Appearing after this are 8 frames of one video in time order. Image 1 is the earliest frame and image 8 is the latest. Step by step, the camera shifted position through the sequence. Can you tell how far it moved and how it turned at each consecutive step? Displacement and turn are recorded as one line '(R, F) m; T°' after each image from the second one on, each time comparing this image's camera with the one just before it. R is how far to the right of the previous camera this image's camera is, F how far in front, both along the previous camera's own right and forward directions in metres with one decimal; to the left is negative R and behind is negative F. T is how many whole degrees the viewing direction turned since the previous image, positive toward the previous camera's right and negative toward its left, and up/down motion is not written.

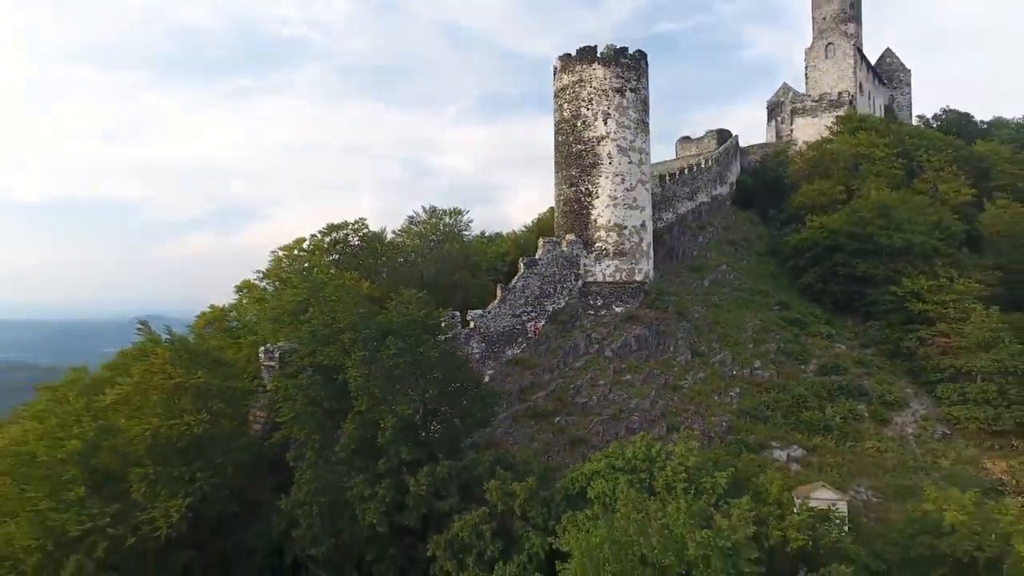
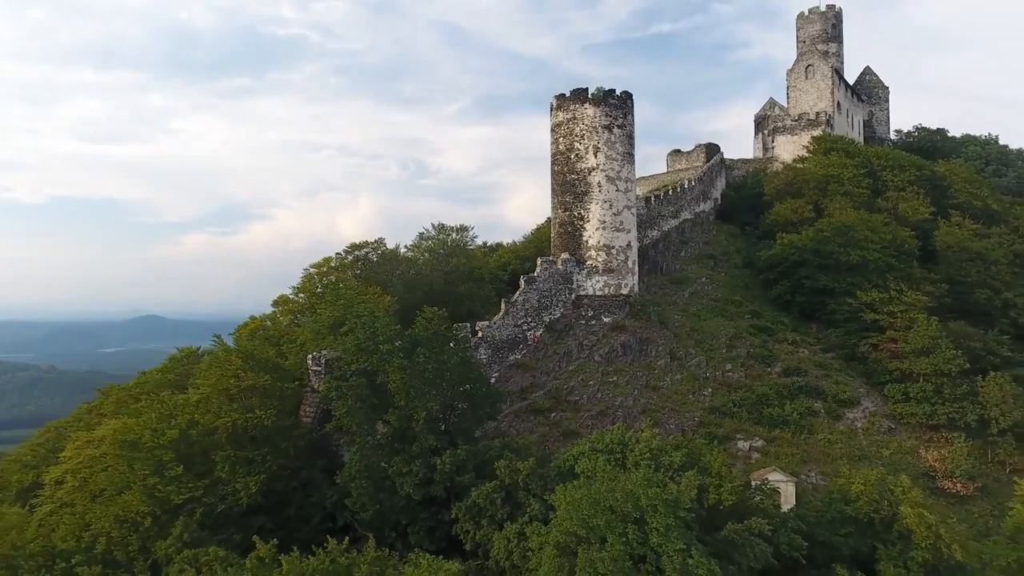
(-0.1, -1.9) m; 0°
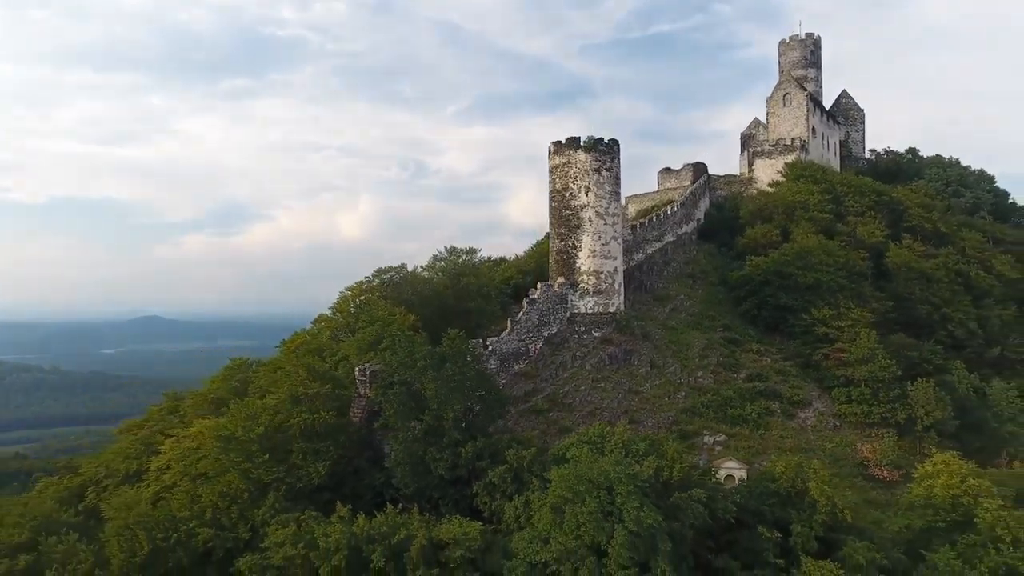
(-0.1, -2.8) m; 0°
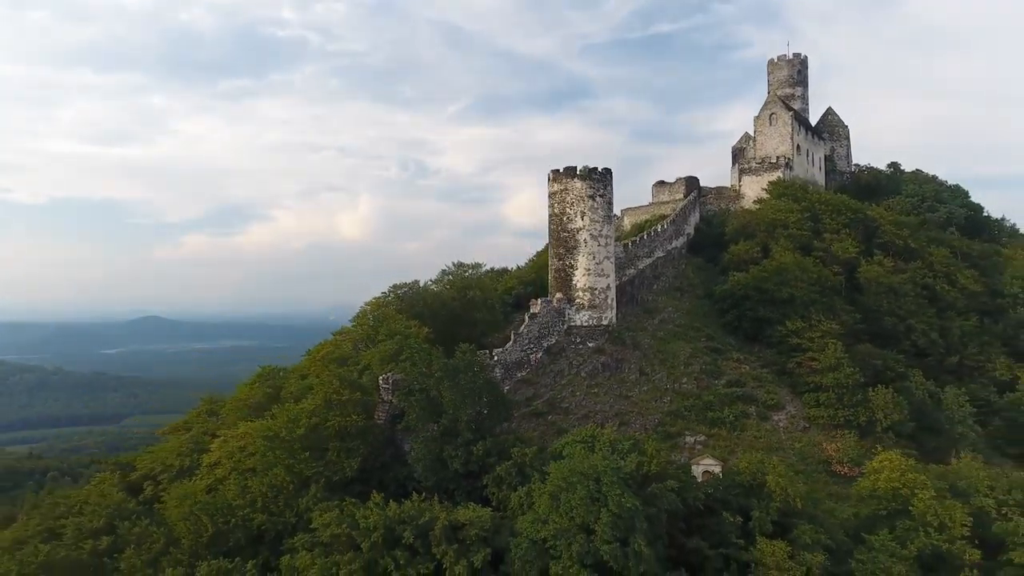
(-0.1, -2.0) m; 0°
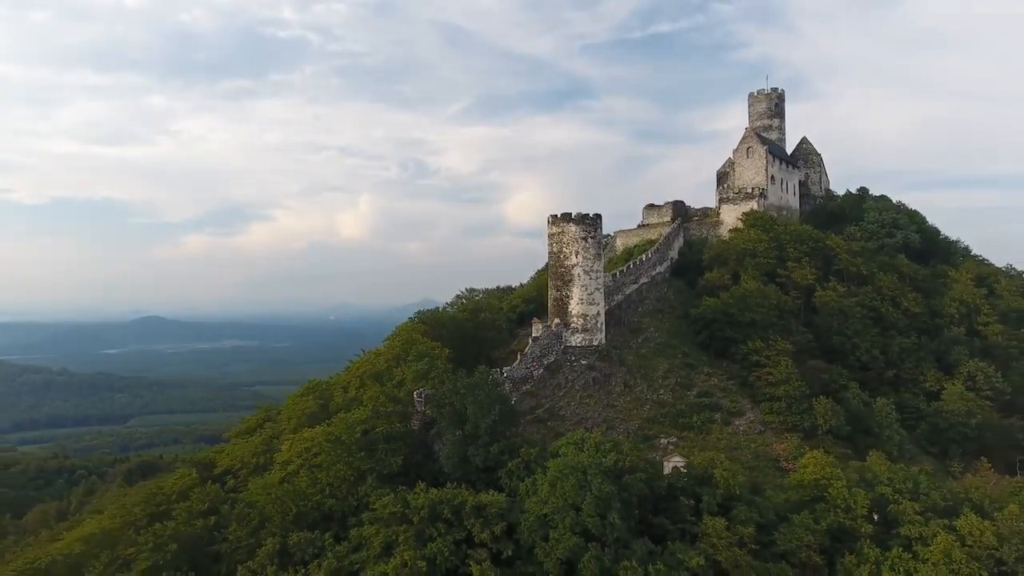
(-0.2, -4.1) m; 0°
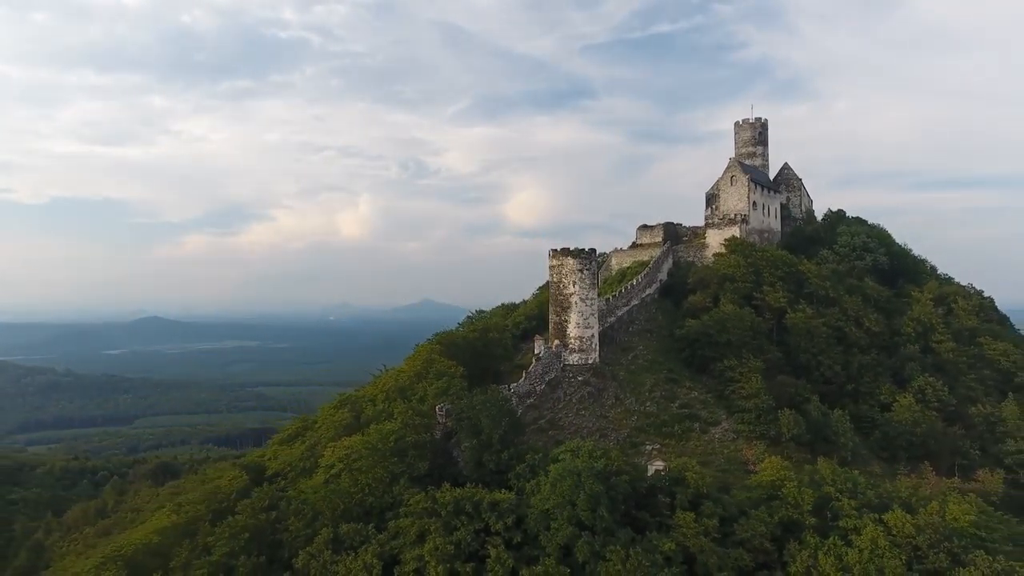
(-0.3, -3.6) m; 0°
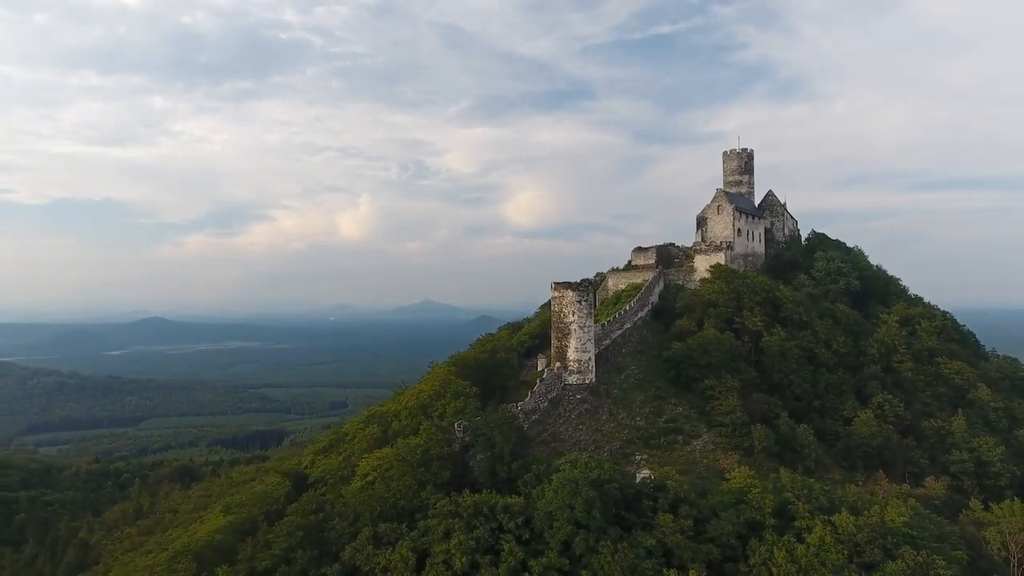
(-0.3, -4.0) m; 0°
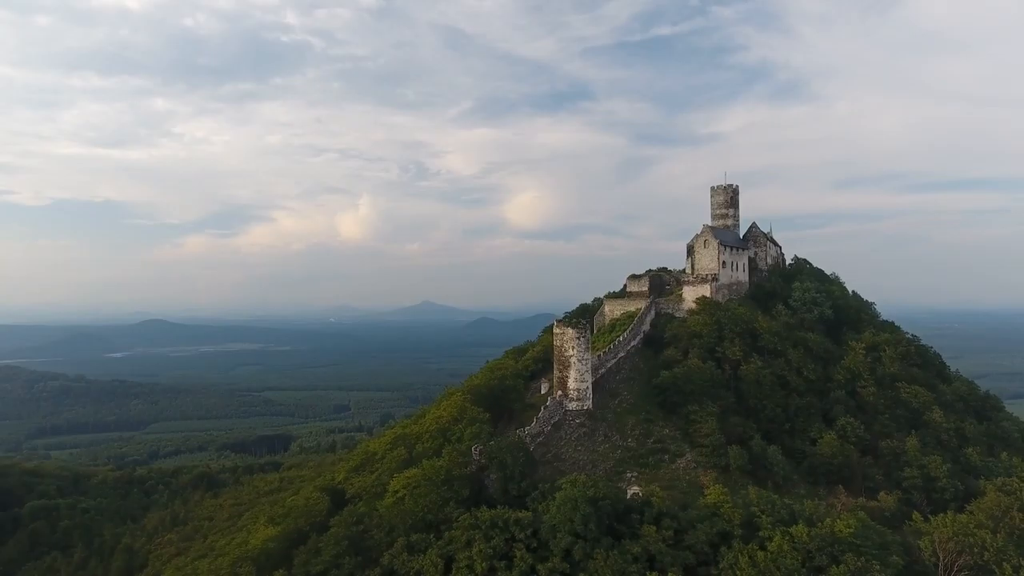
(-0.4, -4.7) m; 0°
